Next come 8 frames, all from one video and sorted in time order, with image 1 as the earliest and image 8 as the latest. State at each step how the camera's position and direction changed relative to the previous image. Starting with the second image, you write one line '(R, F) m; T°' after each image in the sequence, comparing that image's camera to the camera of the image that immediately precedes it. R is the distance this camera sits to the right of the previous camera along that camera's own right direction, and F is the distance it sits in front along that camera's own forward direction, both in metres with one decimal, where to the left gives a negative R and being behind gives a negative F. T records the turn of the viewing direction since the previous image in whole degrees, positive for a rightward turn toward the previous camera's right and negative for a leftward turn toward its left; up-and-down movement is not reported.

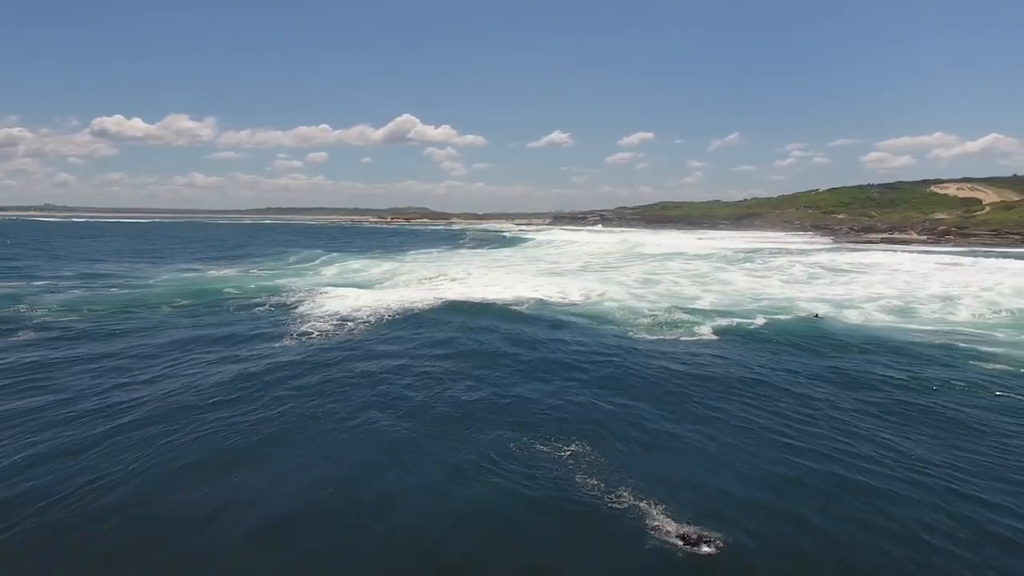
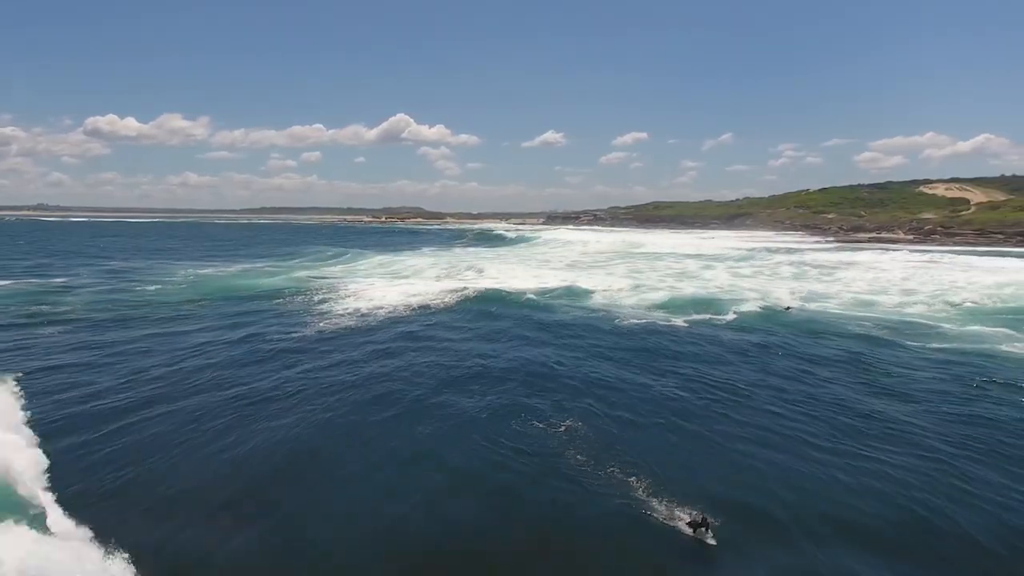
(-0.1, -1.4) m; 0°
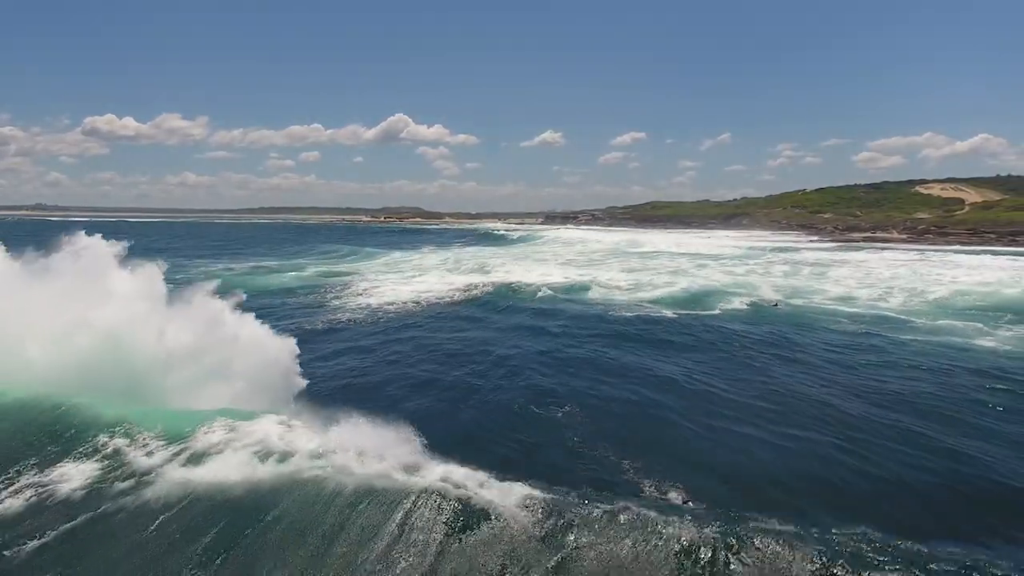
(0.0, -0.8) m; 0°
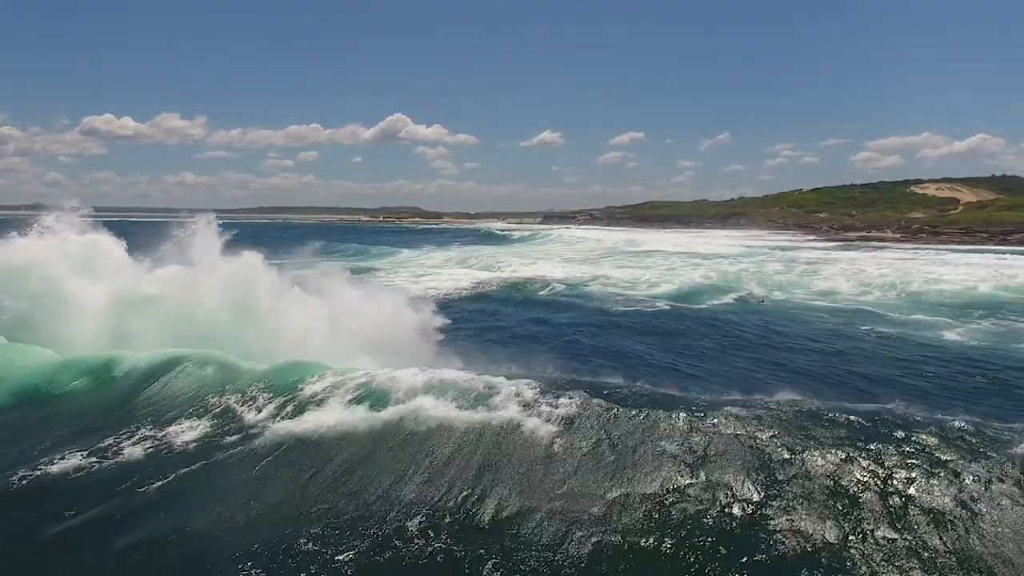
(0.0, -1.0) m; 0°
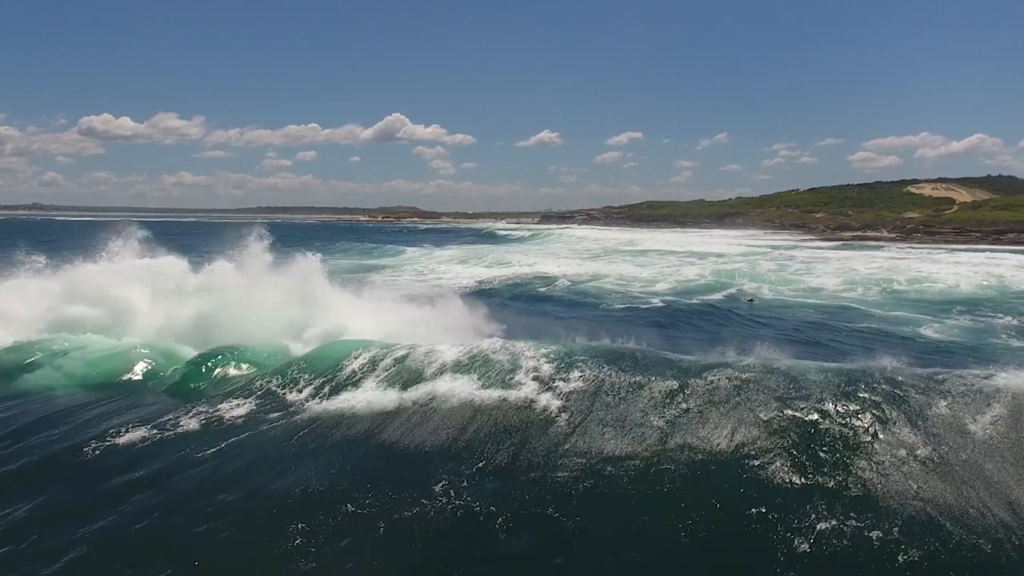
(0.0, -0.8) m; 0°
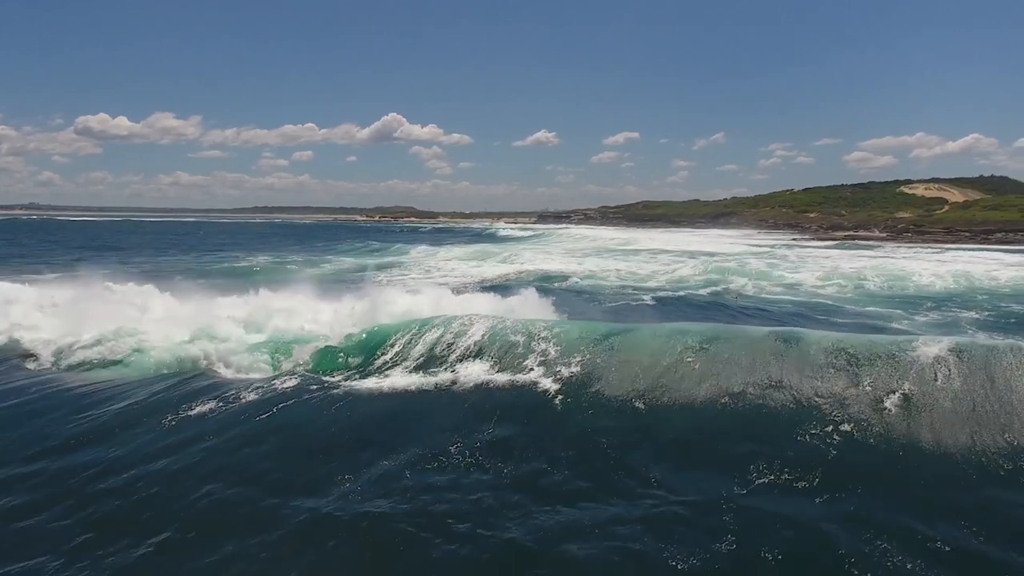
(0.0, -1.2) m; 0°
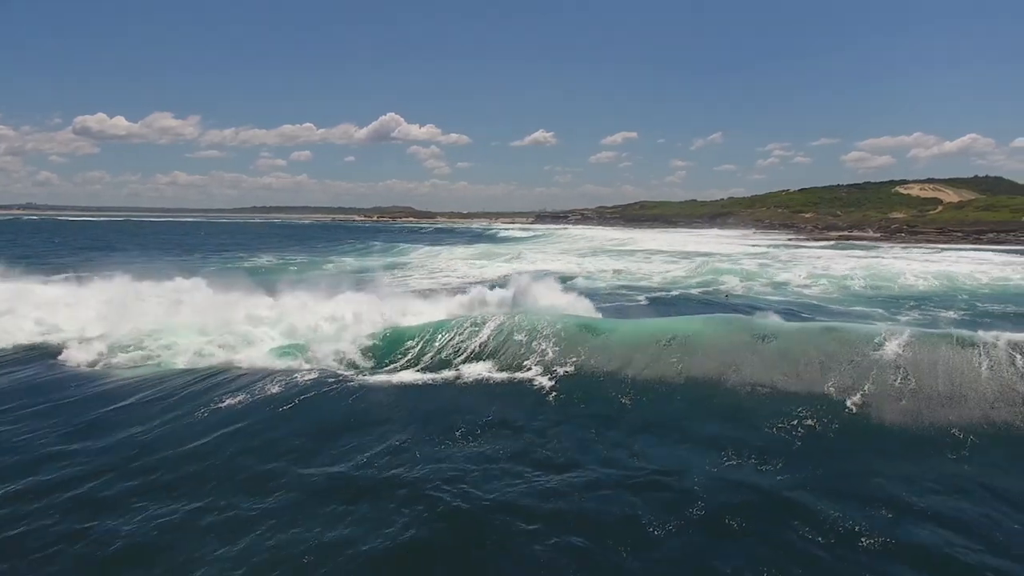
(0.0, -0.8) m; 0°
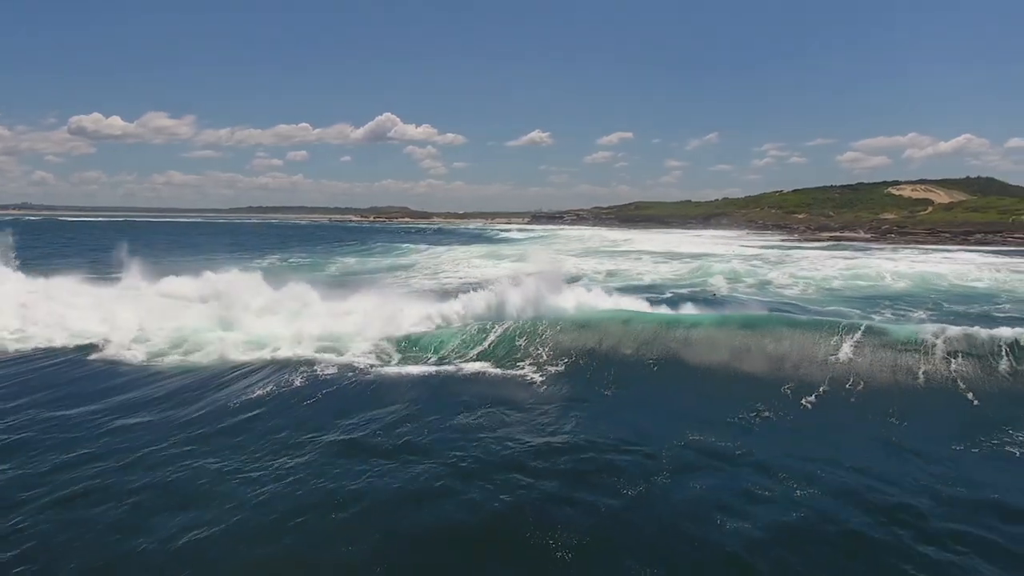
(0.0, -1.1) m; 0°
